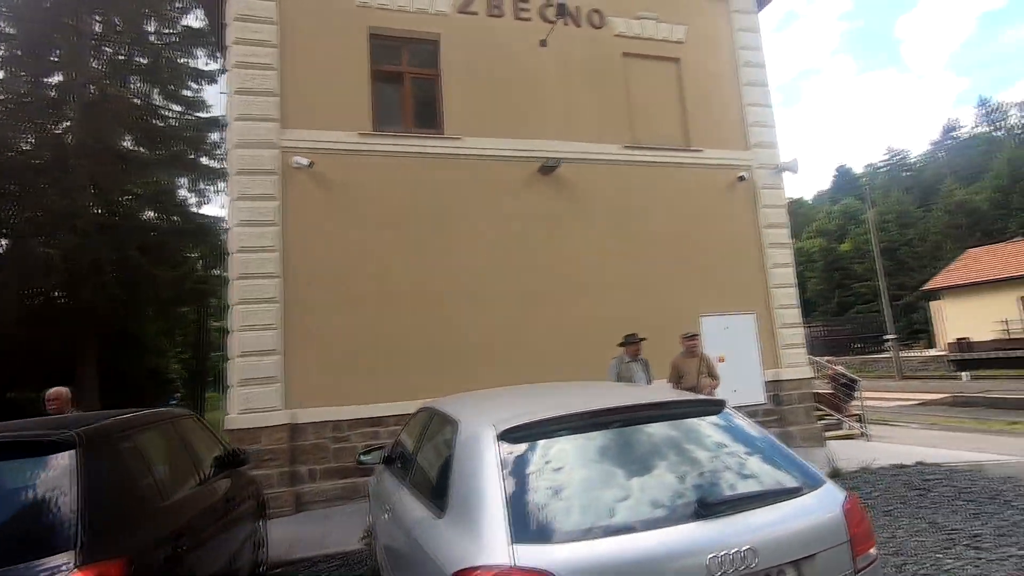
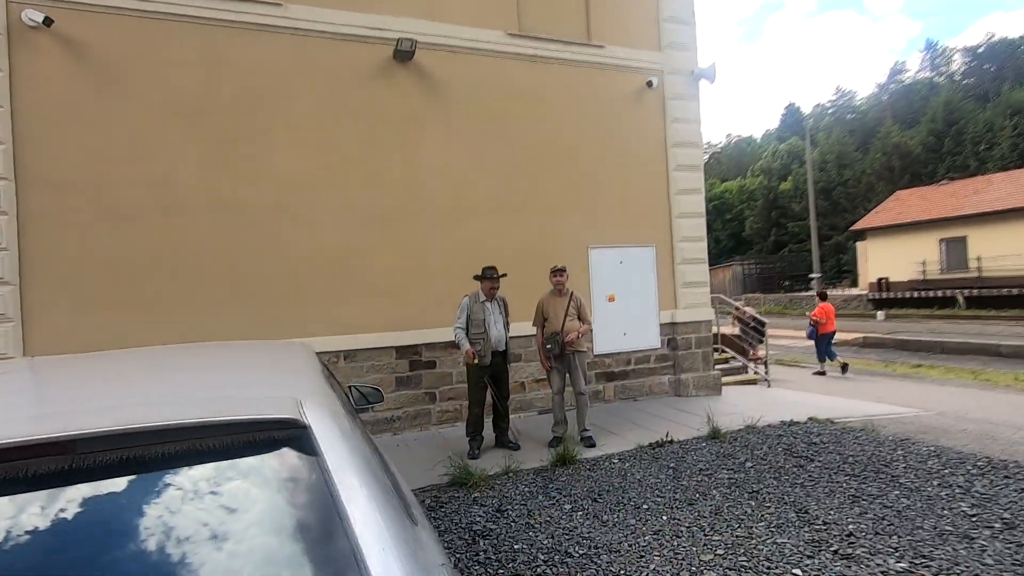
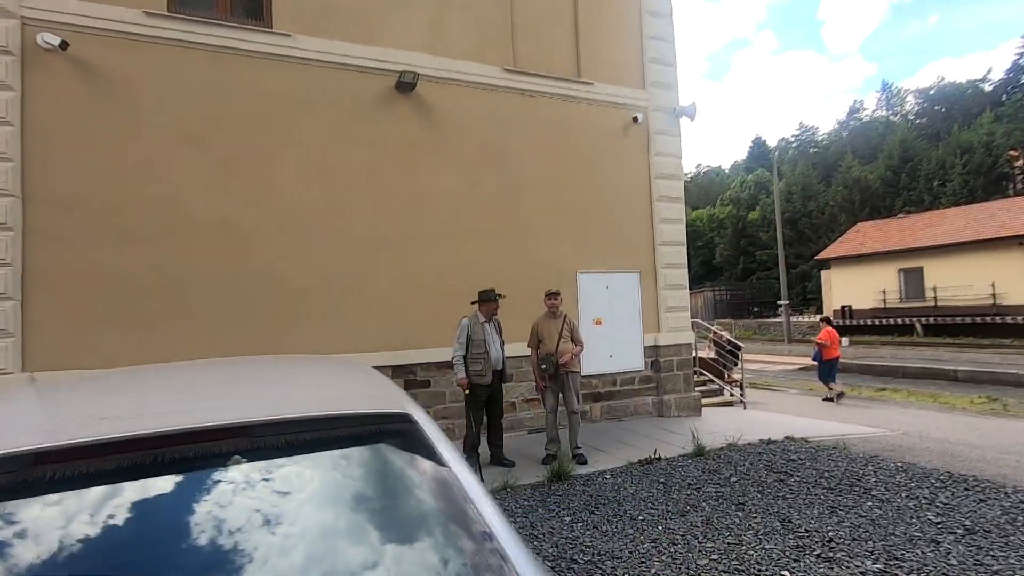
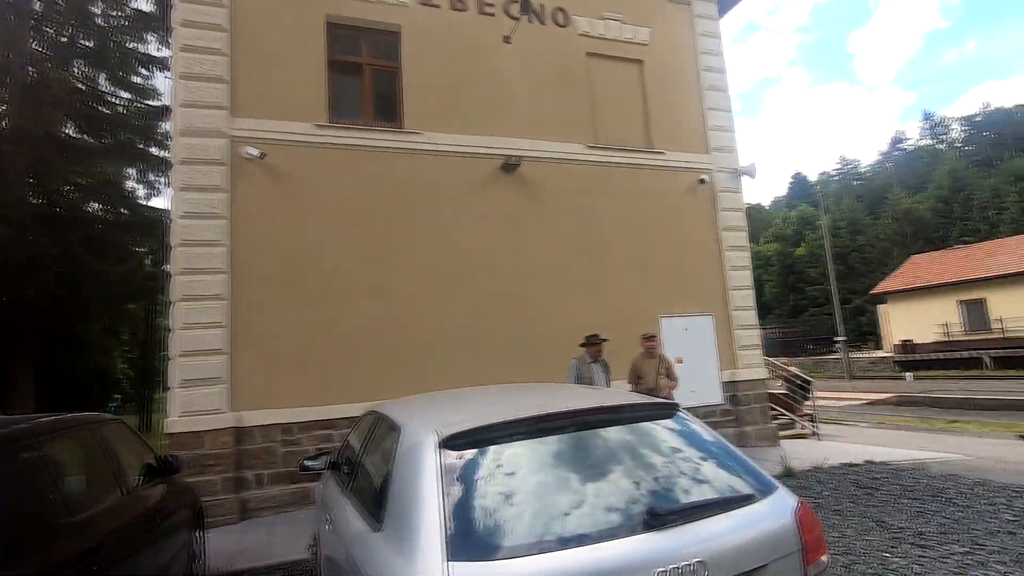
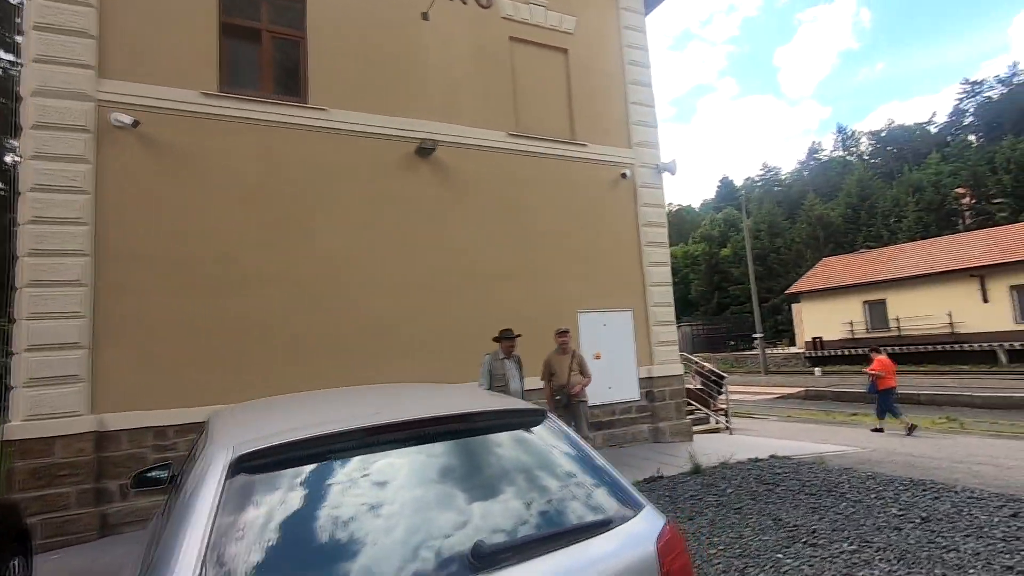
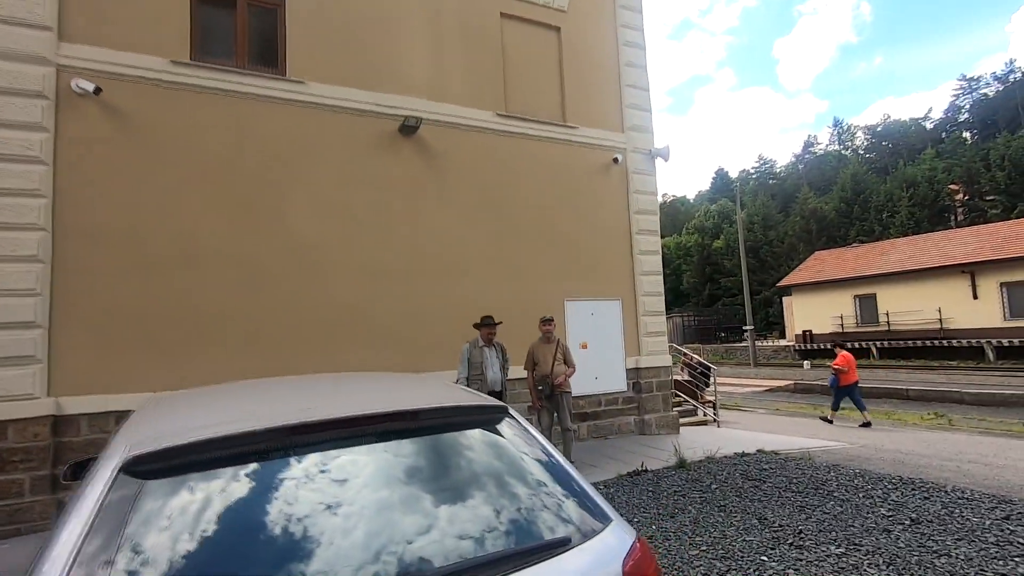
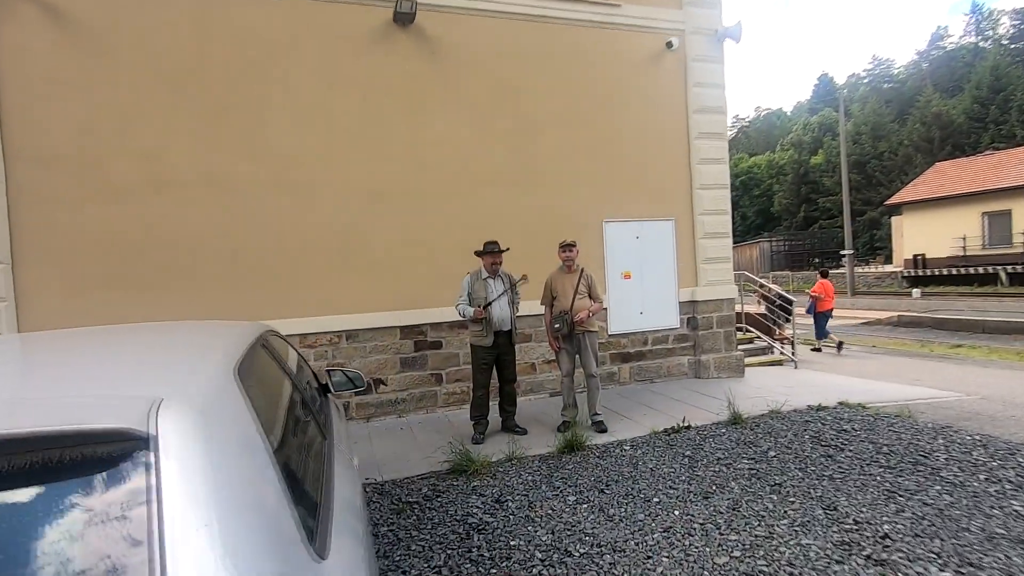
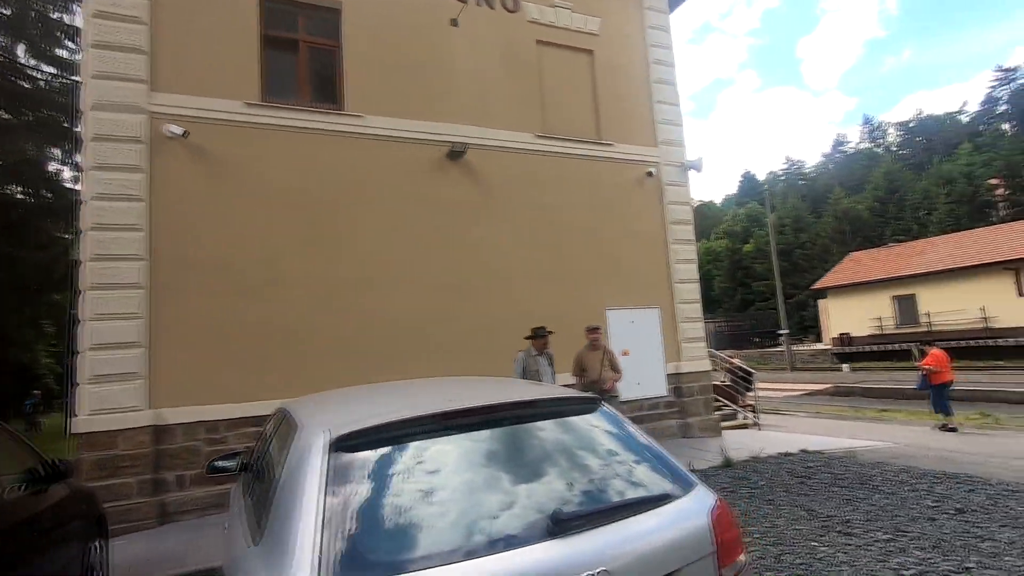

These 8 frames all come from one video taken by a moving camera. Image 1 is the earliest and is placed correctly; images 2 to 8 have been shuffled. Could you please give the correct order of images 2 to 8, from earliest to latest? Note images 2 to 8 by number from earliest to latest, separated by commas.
4, 8, 5, 6, 3, 2, 7
